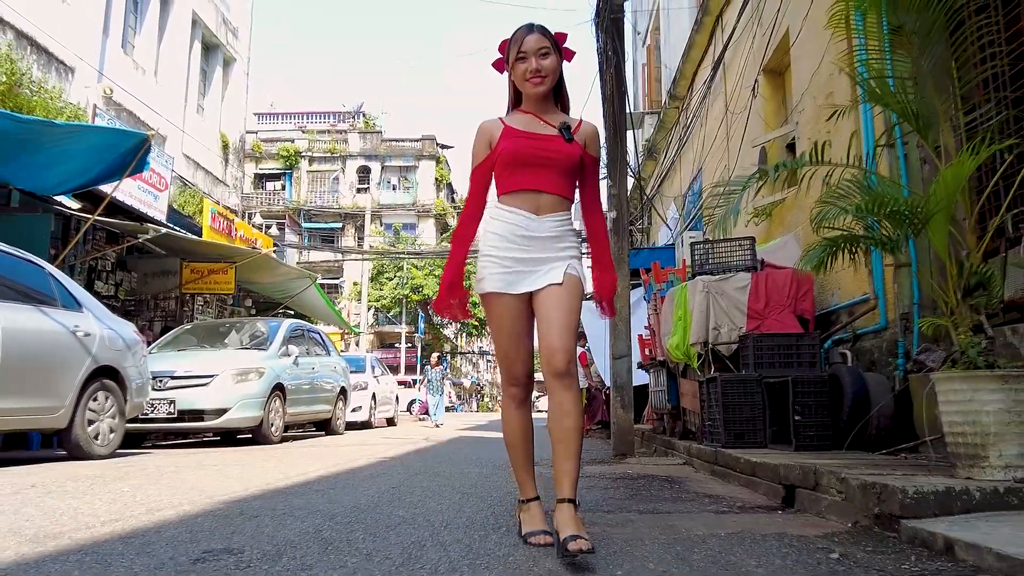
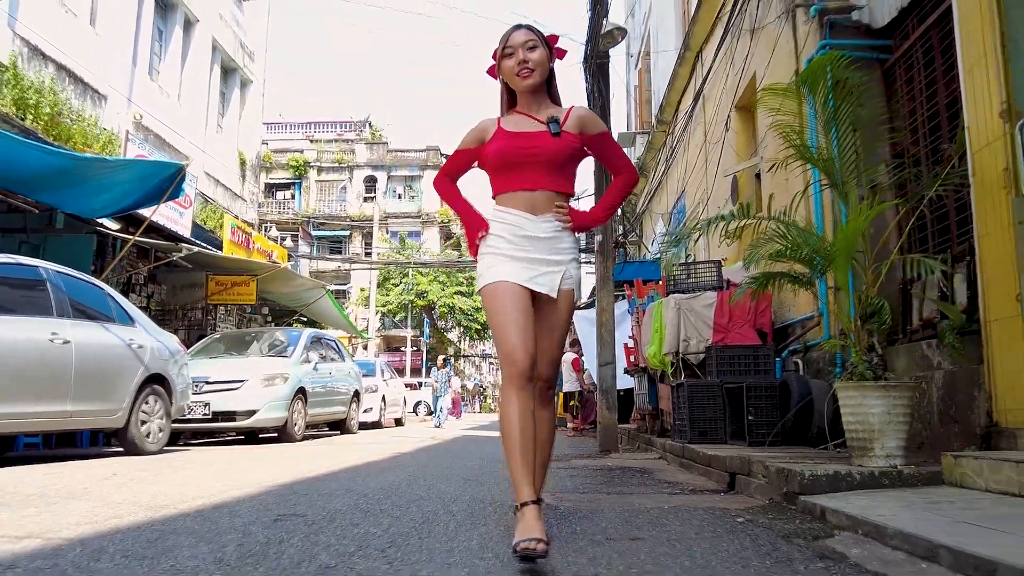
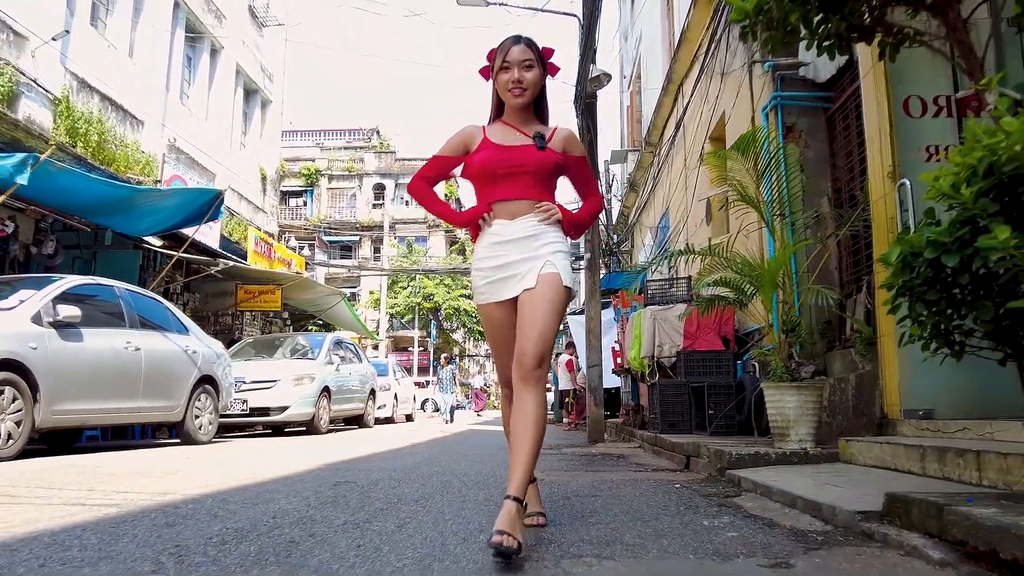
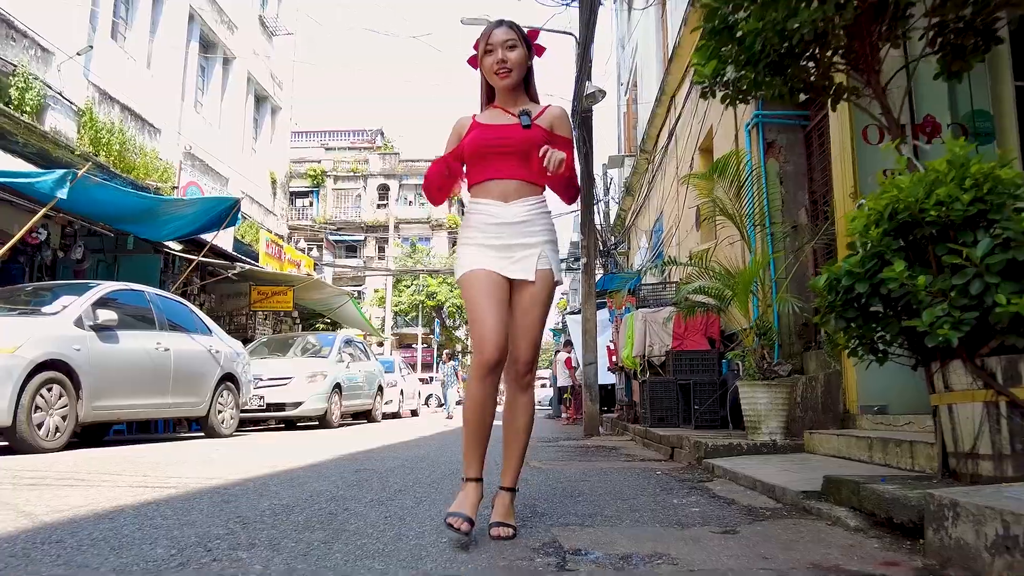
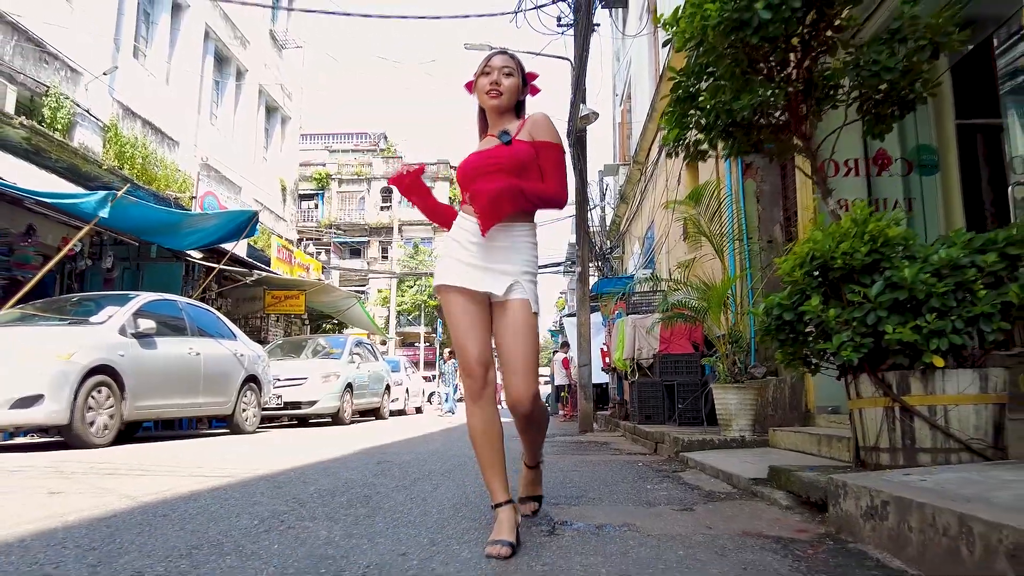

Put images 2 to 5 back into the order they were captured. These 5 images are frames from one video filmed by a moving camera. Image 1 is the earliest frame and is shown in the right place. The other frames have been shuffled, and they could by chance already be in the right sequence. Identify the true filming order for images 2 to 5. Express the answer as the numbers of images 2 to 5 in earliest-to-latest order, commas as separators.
2, 3, 4, 5
